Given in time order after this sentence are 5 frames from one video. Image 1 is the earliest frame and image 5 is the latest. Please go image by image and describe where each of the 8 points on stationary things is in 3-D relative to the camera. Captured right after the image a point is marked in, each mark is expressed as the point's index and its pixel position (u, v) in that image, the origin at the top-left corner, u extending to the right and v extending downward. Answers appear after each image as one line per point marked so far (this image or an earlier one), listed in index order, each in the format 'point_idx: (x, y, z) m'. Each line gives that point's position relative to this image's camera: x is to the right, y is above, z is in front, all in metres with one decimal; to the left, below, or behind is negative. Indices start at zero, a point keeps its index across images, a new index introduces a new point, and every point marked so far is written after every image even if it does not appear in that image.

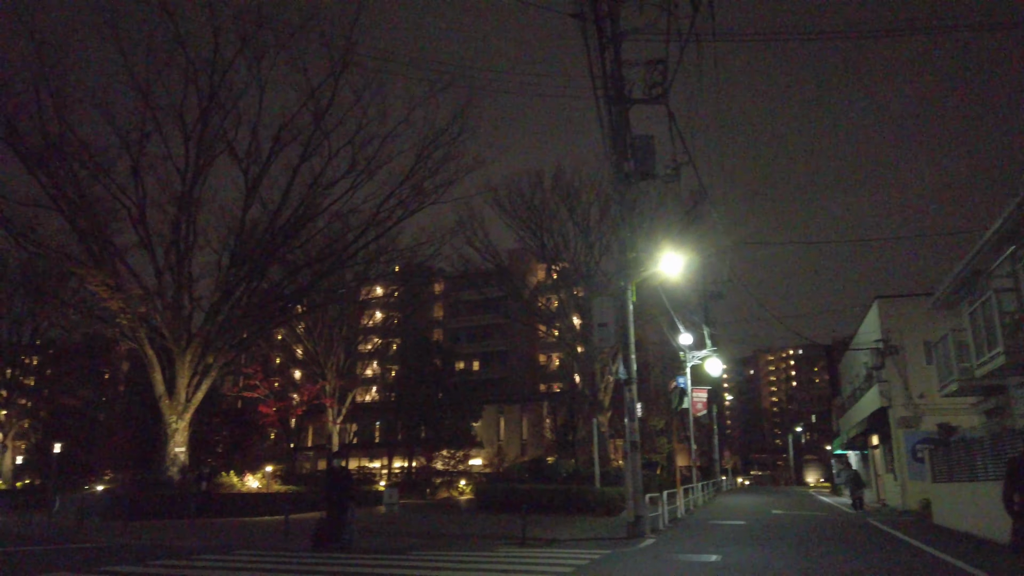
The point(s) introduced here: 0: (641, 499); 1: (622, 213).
0: (+2.5, -3.9, +13.7) m
1: (+2.2, +1.5, +14.7) m
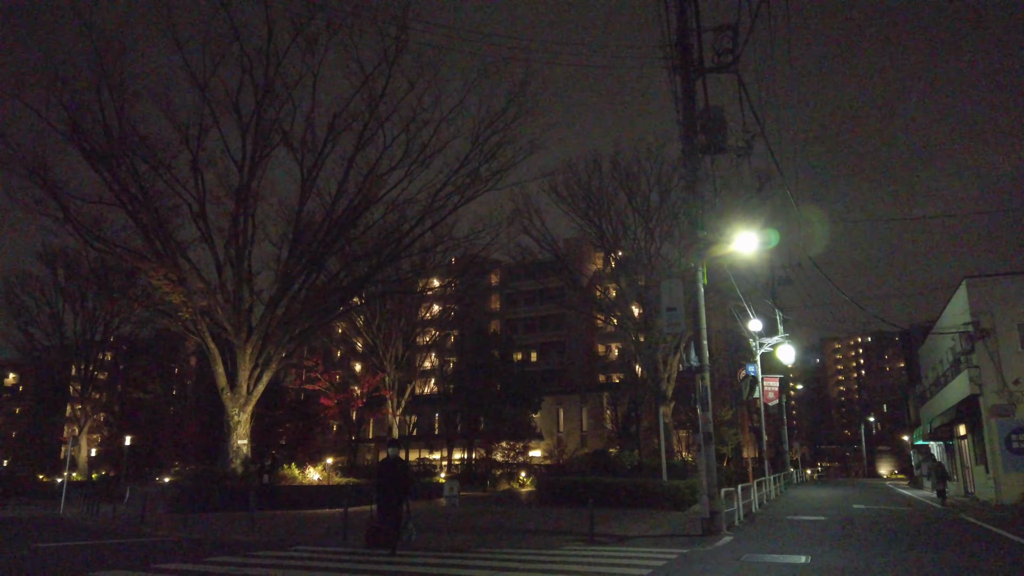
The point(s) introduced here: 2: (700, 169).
0: (+3.6, -3.6, +12.9) m
1: (+3.3, +1.9, +13.9) m
2: (+3.5, +2.3, +13.7) m
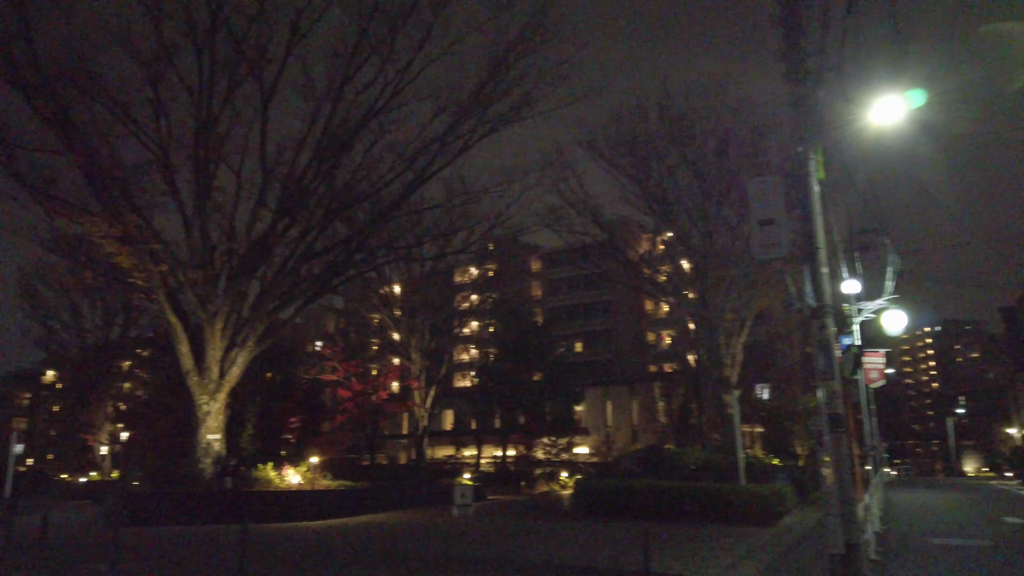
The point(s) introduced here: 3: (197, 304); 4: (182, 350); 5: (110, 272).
0: (+3.7, -2.5, +8.2) m
1: (+3.4, +3.0, +9.2) m
2: (+3.6, +3.4, +9.1) m
3: (-7.7, -0.4, +18.3) m
4: (-8.2, -1.5, +18.5) m
5: (-9.9, +0.4, +18.5) m
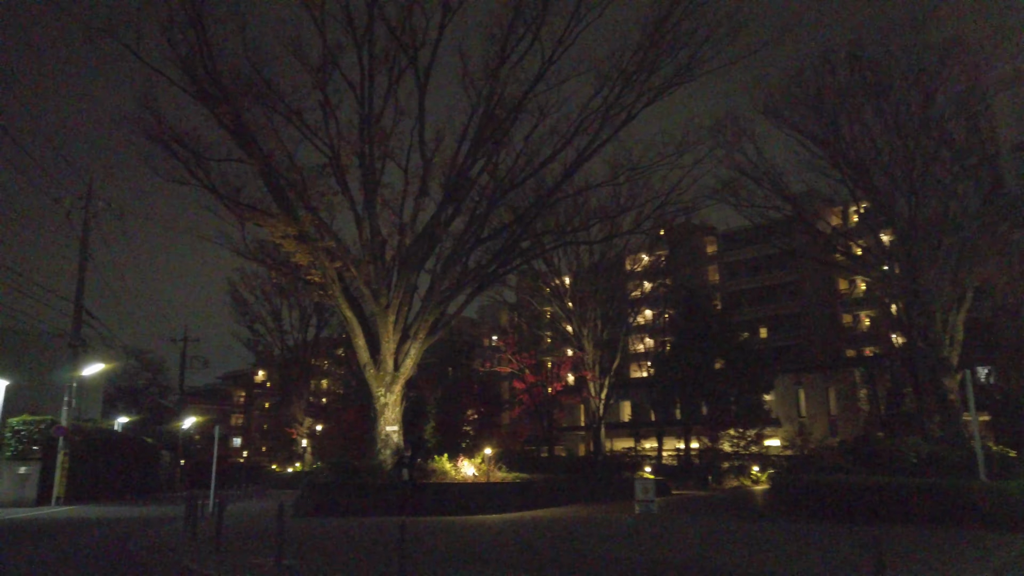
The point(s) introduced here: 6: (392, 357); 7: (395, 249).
0: (+5.4, -1.9, +6.2) m
1: (+5.1, +3.5, +7.2) m
2: (+5.2, +3.9, +7.0) m
3: (-3.5, -0.3, +18.6) m
4: (-3.9, -1.4, +18.9) m
5: (-5.7, +0.4, +19.3) m
6: (-3.0, -1.7, +18.6) m
7: (-2.9, +1.0, +18.7) m
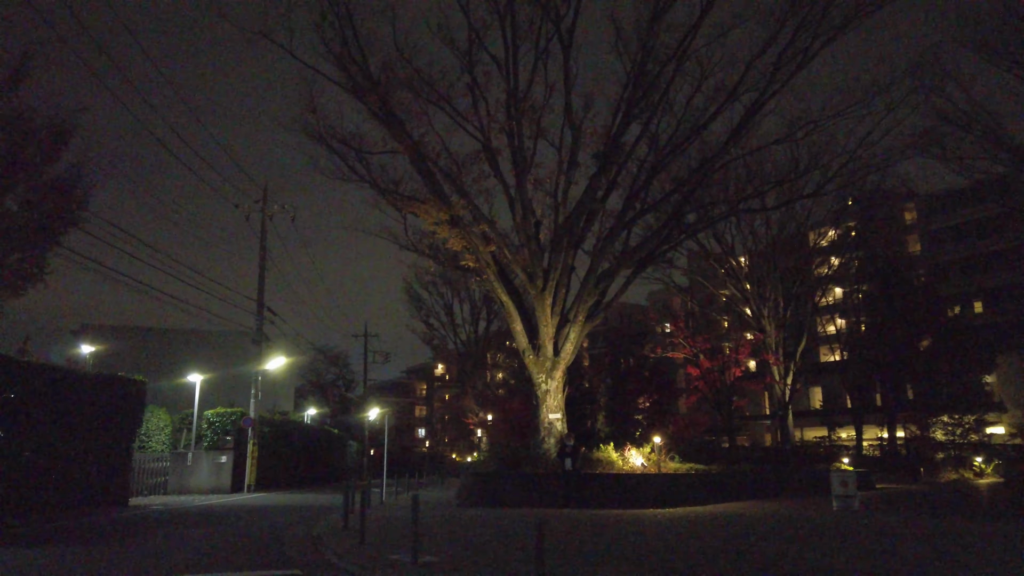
0: (+6.3, -1.3, +3.8) m
1: (+6.0, +4.1, +4.8) m
2: (+6.0, +4.5, +4.6) m
3: (+0.4, +0.1, +17.9) m
4: (+0.1, -1.0, +18.3) m
5: (-1.6, +0.7, +19.0) m
6: (+1.0, -1.3, +17.8) m
7: (+0.9, +1.4, +17.9) m
